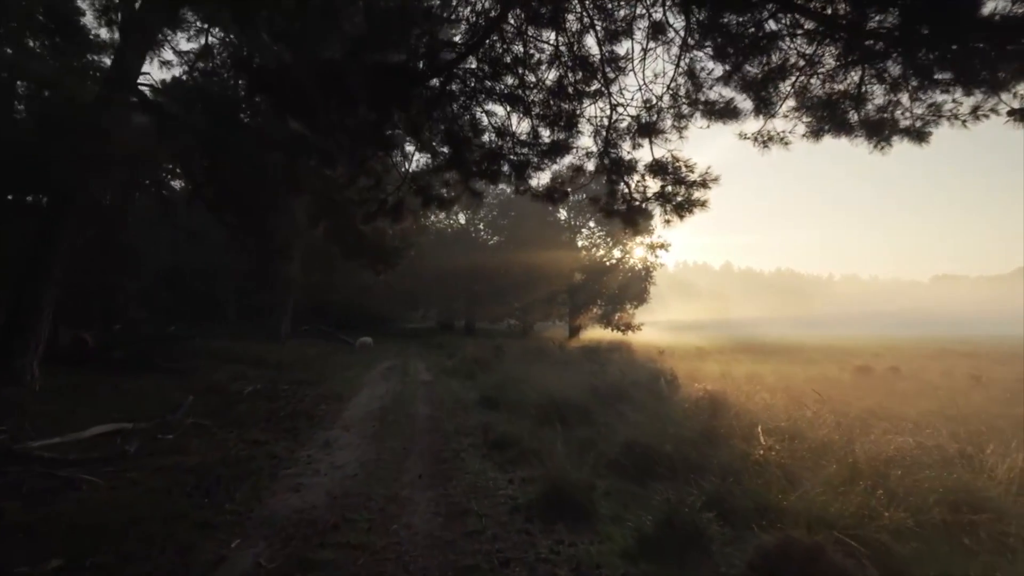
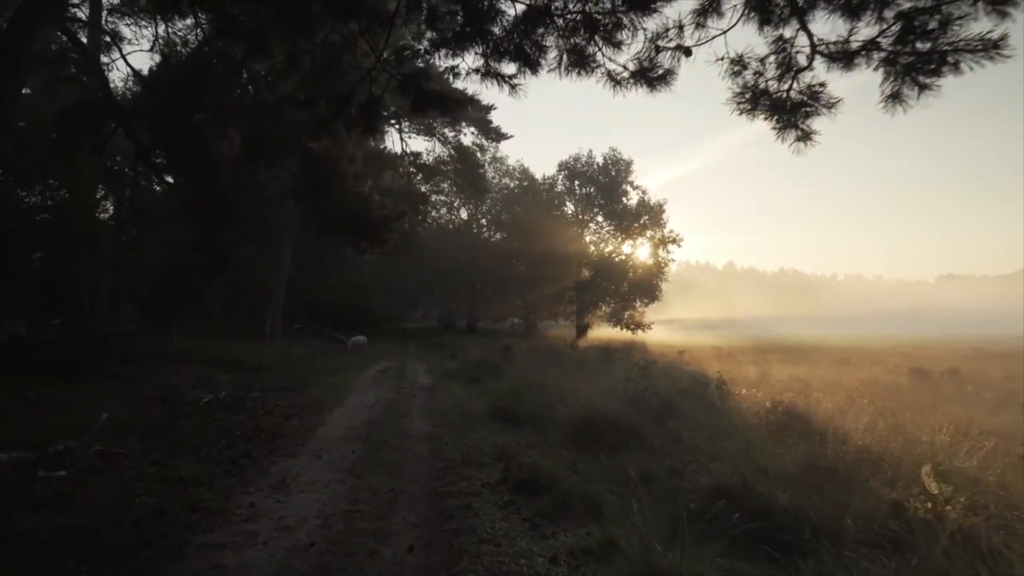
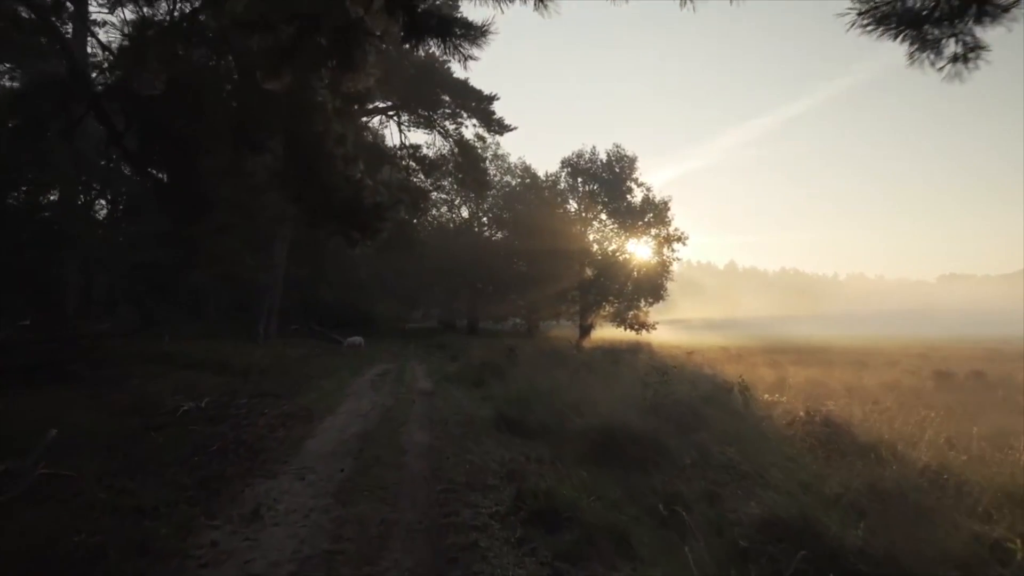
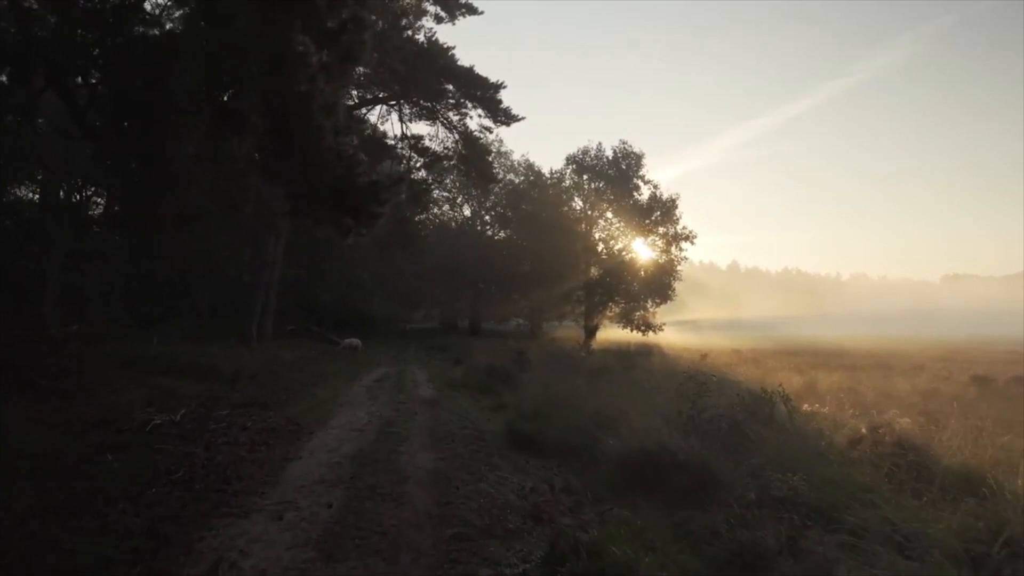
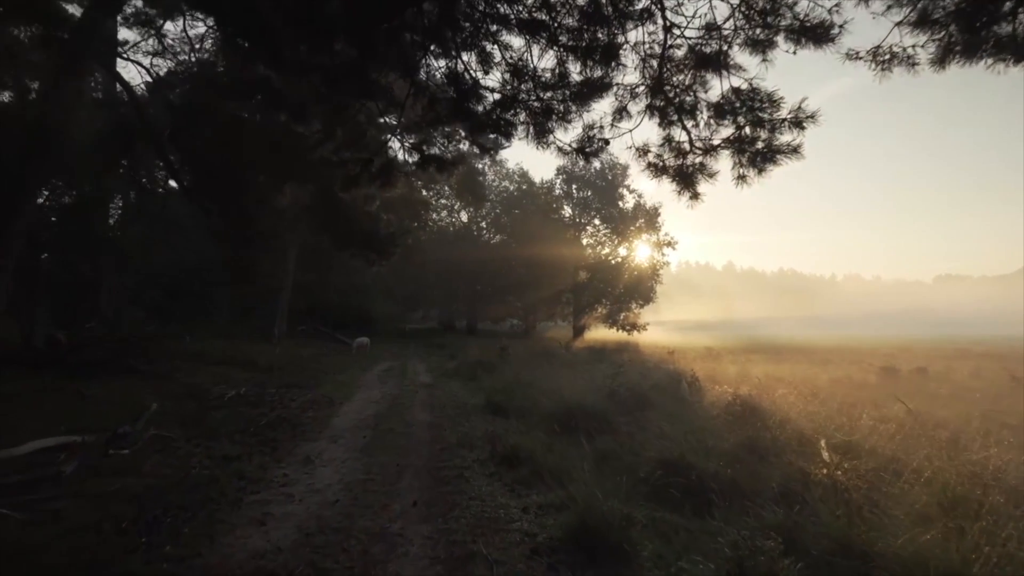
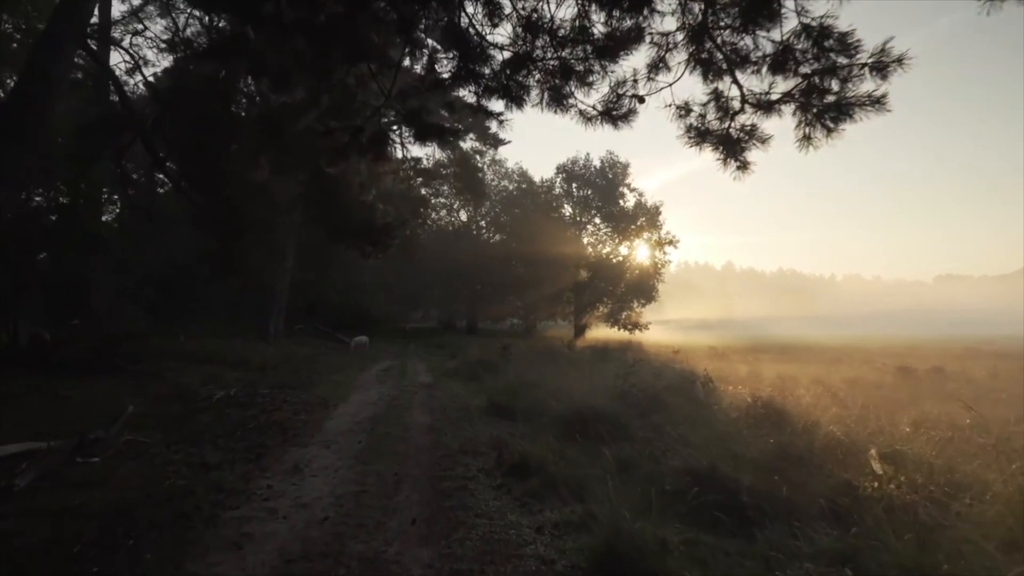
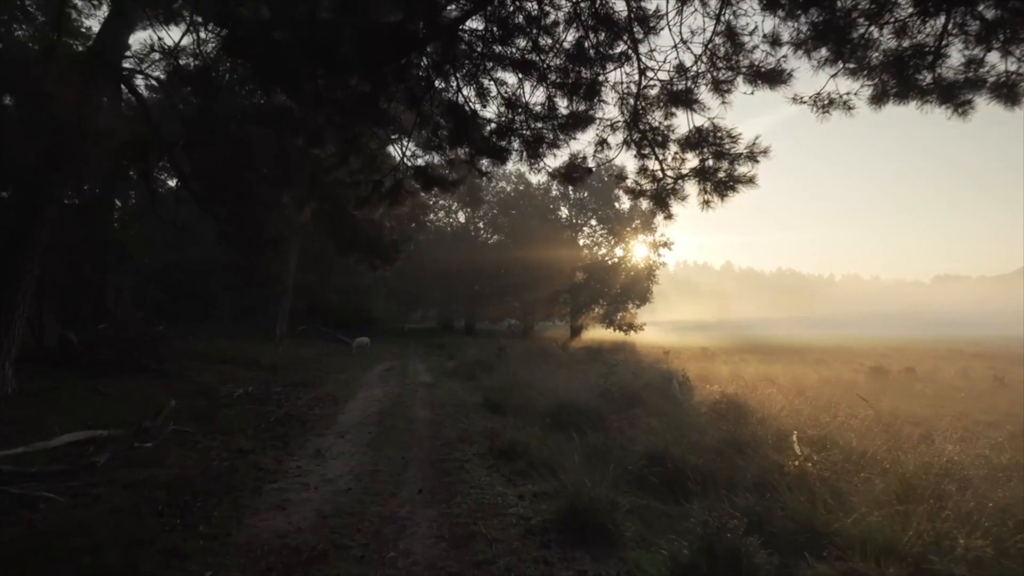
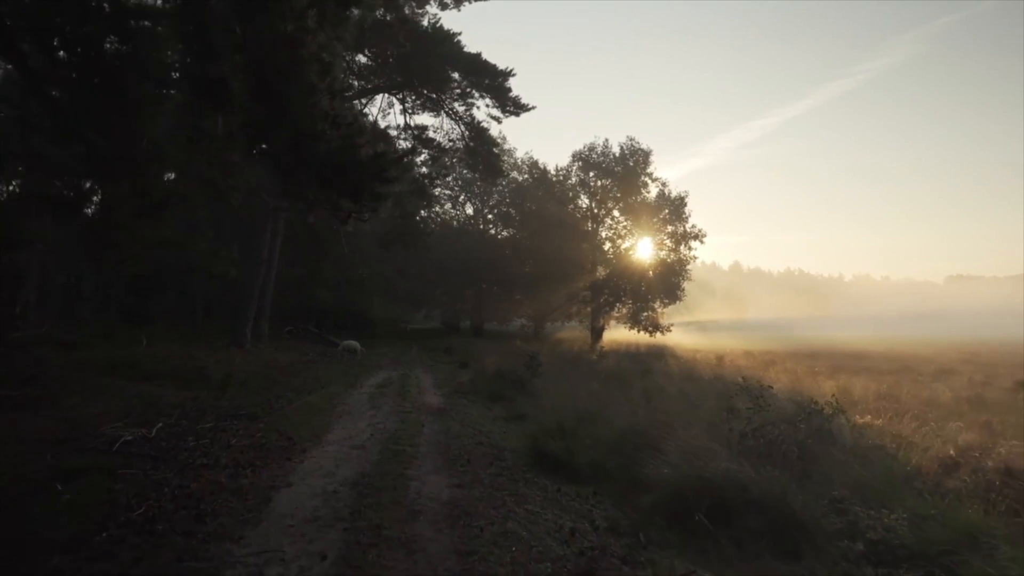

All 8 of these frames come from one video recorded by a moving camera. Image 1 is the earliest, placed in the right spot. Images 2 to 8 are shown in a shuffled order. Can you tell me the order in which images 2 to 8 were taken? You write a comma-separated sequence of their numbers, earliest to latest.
7, 5, 6, 2, 3, 4, 8
